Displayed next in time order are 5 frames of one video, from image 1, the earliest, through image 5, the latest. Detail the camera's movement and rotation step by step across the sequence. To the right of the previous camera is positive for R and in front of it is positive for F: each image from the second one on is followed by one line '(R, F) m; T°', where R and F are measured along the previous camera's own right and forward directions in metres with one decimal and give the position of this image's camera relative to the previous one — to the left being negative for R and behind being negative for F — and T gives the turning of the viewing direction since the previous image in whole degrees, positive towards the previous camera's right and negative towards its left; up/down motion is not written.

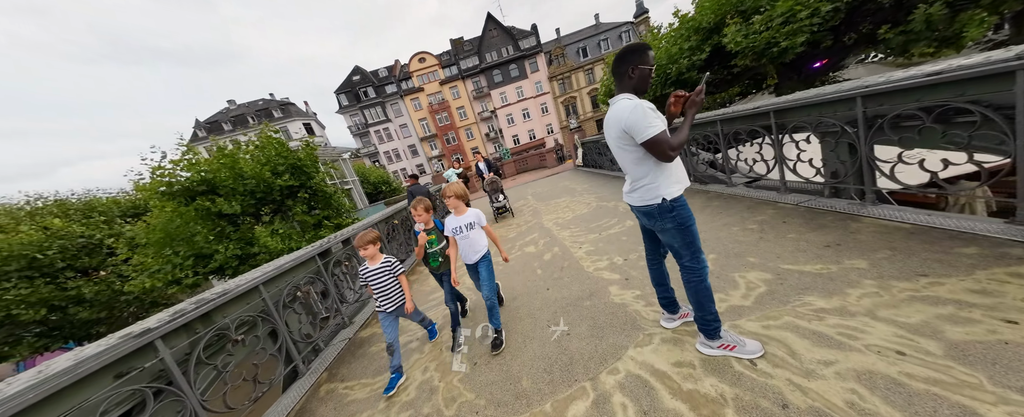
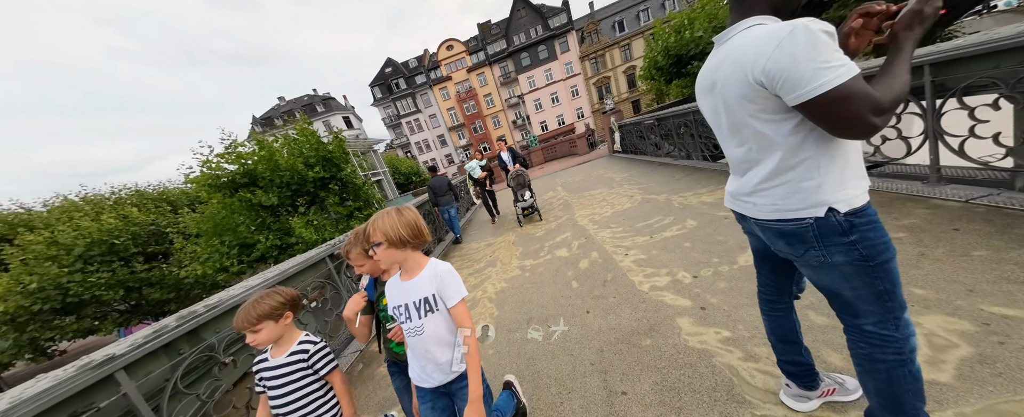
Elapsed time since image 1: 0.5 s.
(0.0, +0.6) m; -6°
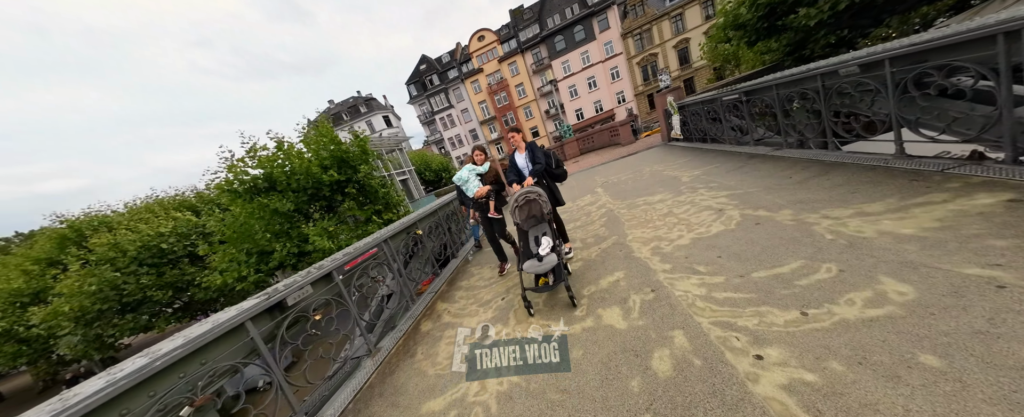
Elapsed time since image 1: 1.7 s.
(+0.1, +1.2) m; -8°
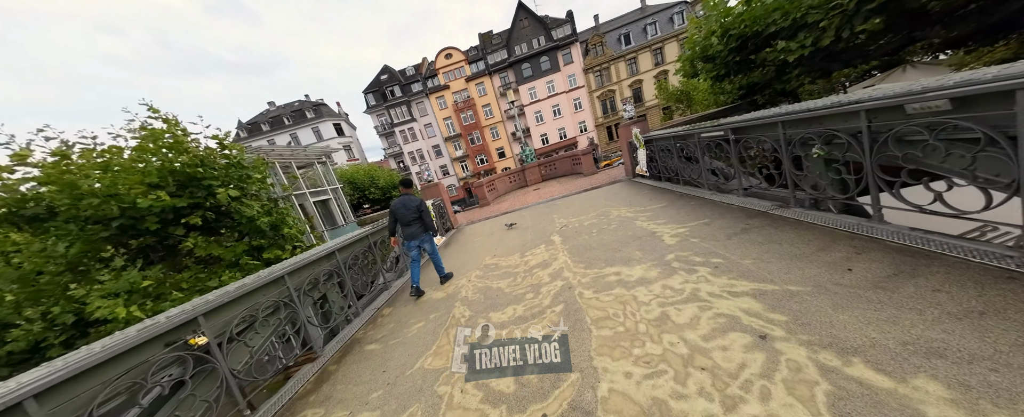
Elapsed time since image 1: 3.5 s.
(+0.6, +1.5) m; +8°
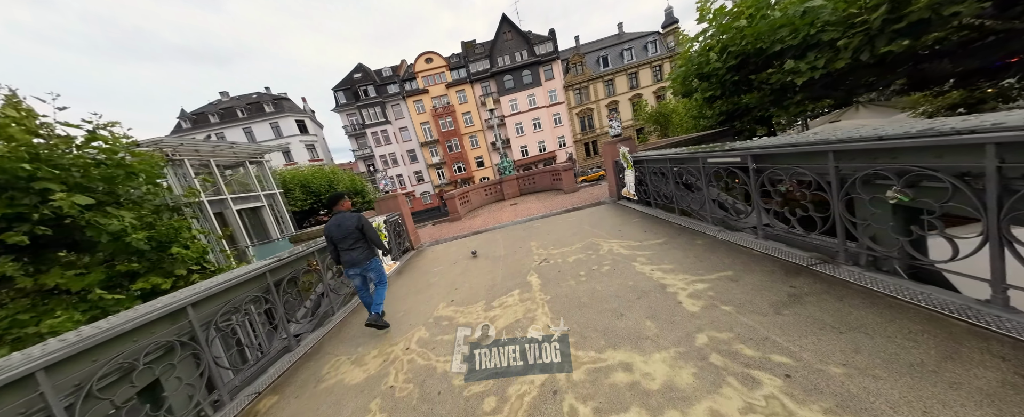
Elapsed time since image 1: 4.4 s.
(+0.1, +1.0) m; +5°
